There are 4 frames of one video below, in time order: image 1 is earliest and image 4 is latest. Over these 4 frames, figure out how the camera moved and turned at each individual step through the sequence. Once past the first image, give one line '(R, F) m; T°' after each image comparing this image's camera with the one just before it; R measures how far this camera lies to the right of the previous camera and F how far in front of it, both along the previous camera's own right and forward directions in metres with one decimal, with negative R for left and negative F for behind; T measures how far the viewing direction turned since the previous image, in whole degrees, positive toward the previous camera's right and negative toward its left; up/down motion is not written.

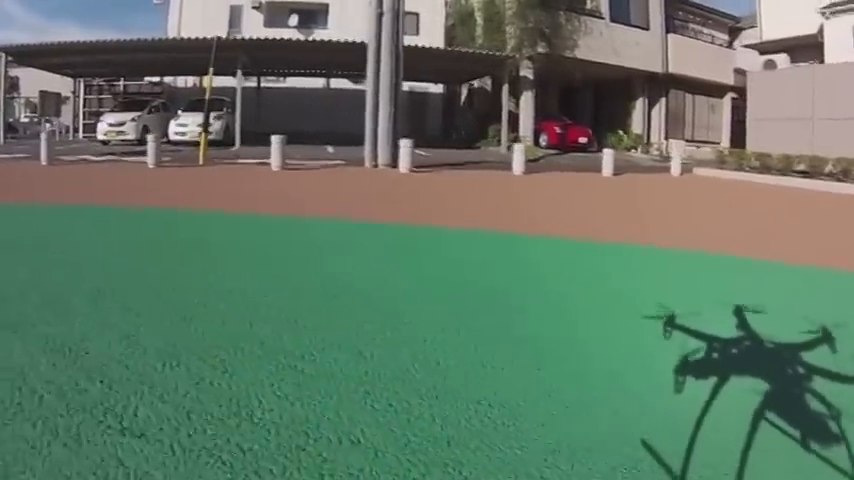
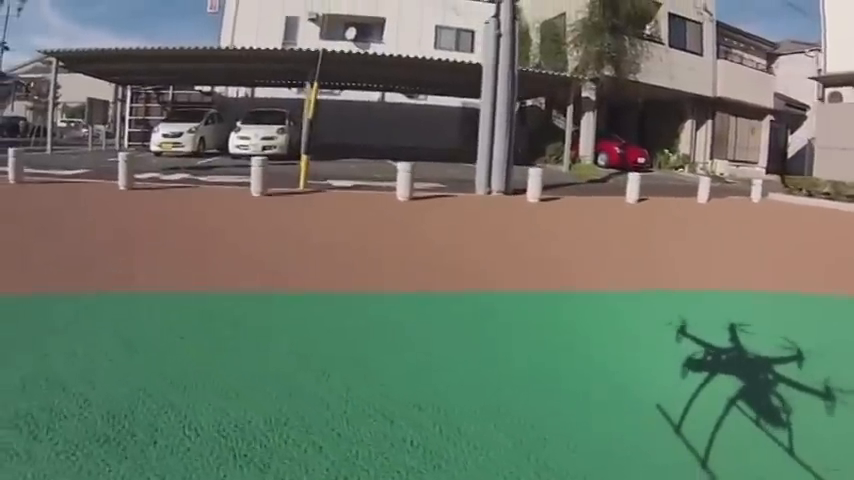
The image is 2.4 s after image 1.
(-2.1, -0.3) m; +1°
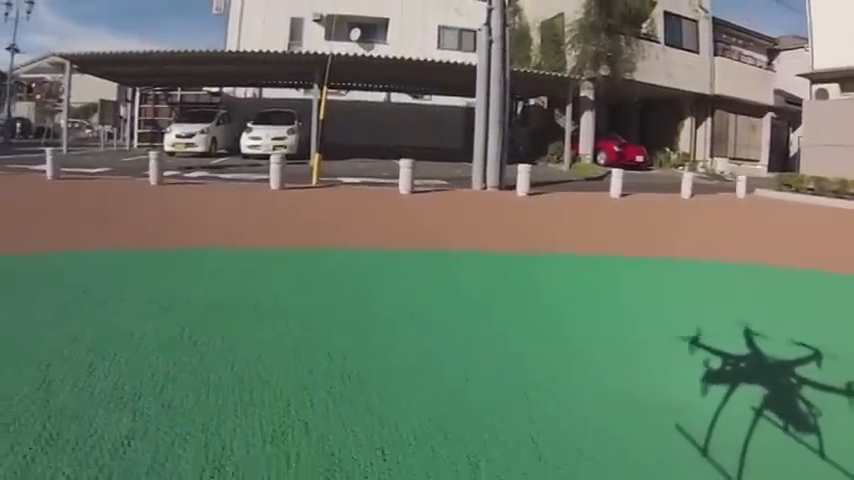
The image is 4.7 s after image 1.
(+0.2, -0.7) m; -1°
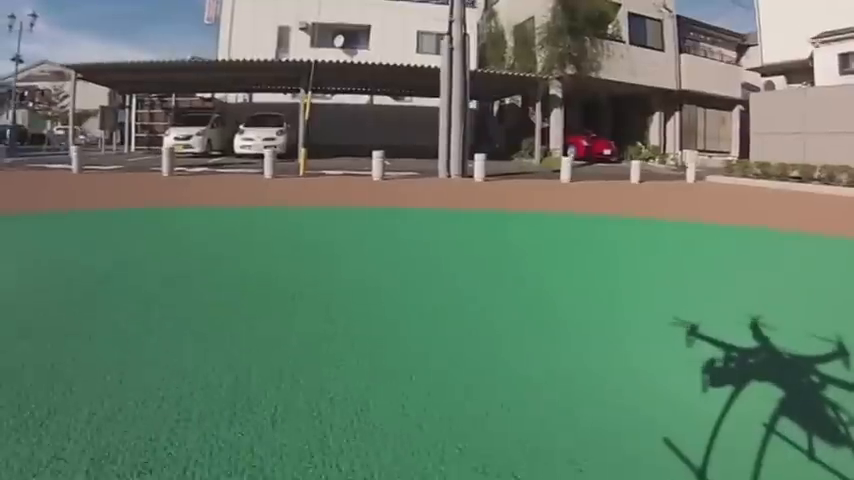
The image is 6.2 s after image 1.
(+0.5, -1.4) m; 0°
